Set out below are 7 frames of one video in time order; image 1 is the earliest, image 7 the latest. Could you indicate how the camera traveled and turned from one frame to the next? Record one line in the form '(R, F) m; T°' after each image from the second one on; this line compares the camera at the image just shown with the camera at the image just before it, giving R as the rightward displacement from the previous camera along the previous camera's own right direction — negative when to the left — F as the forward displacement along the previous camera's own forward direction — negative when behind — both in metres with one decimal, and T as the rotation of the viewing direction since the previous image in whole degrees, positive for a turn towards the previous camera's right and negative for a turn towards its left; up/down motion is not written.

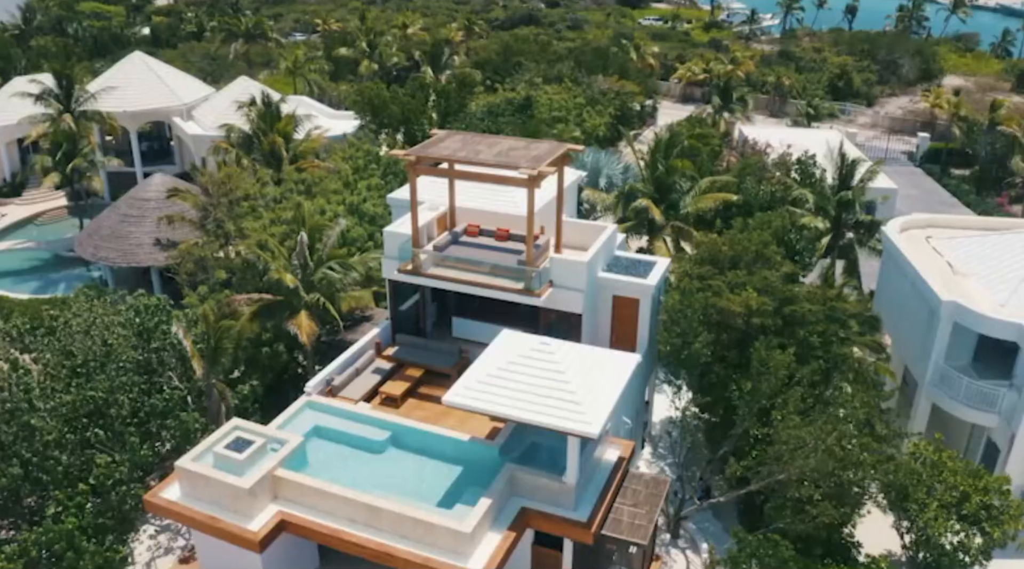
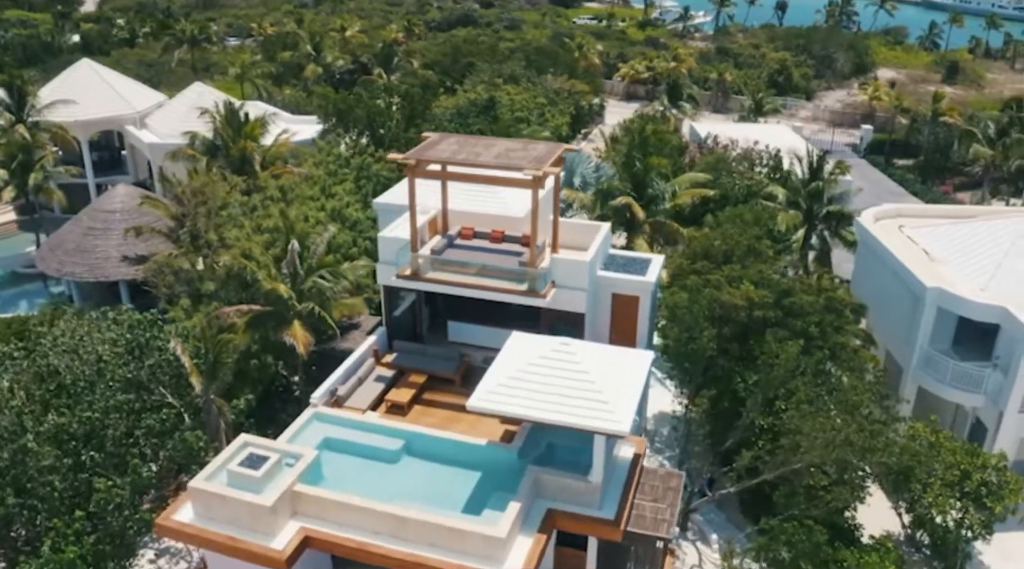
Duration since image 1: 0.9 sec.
(-1.6, +0.2) m; +4°
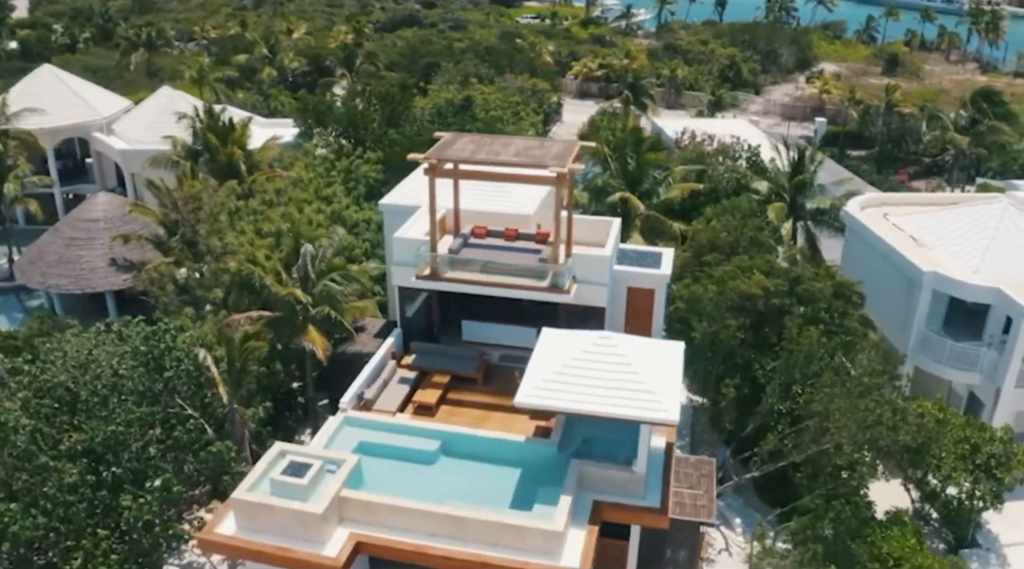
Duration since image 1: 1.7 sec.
(-1.9, 0.0) m; +4°
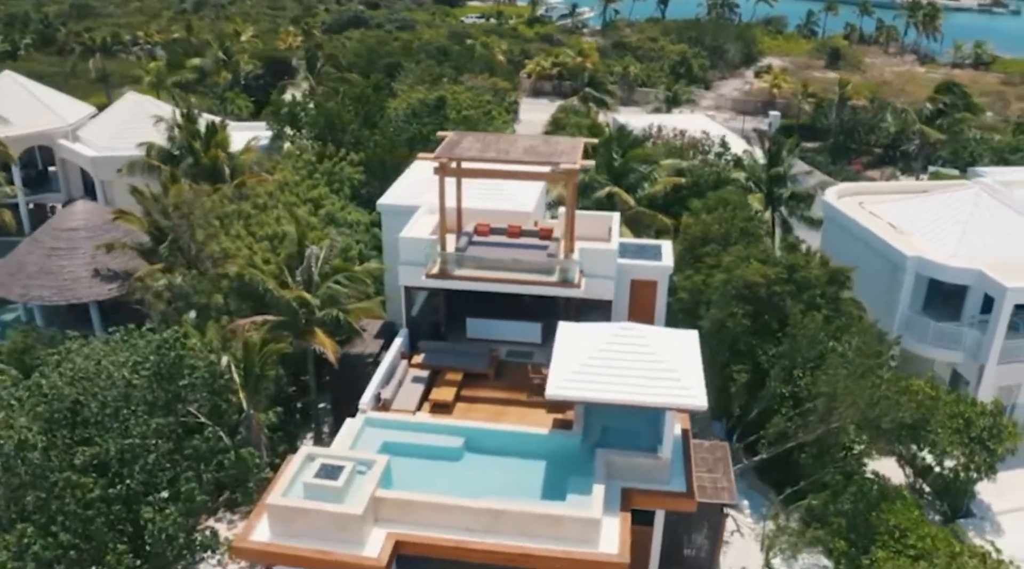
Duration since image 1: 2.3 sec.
(-1.6, -0.2) m; +4°
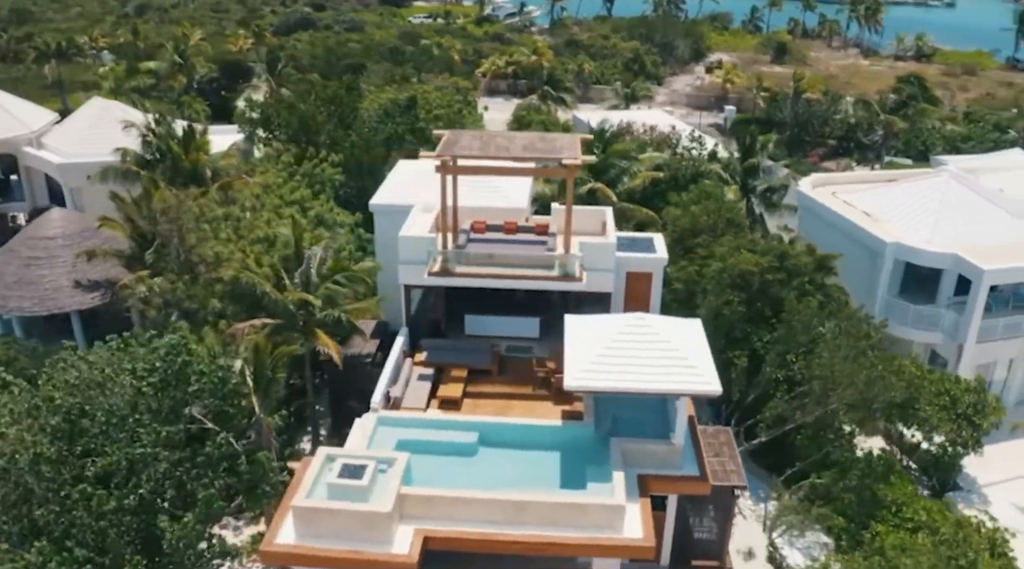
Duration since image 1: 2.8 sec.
(-1.3, -0.2) m; +3°
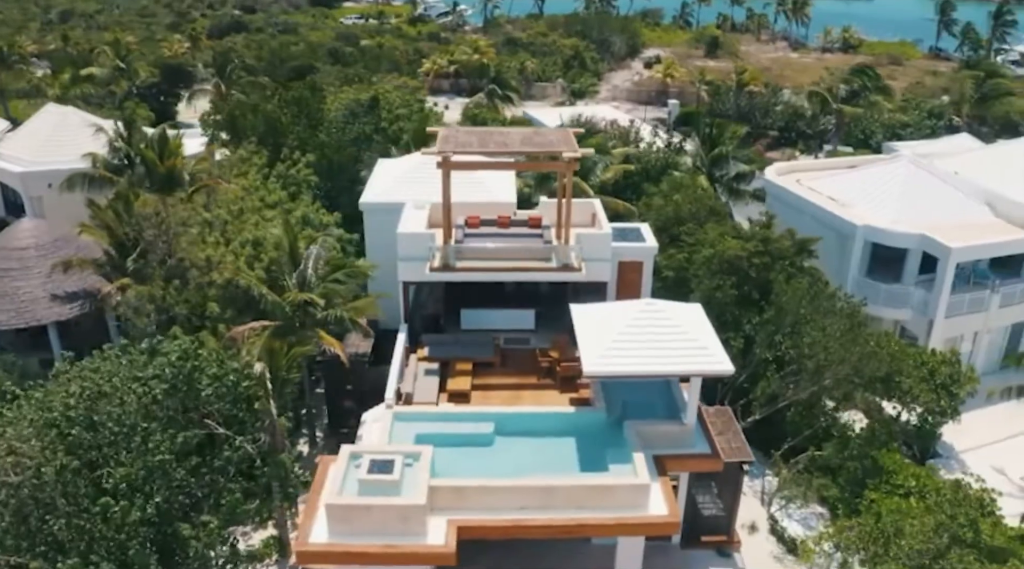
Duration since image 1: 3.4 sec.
(-1.7, -0.3) m; +4°
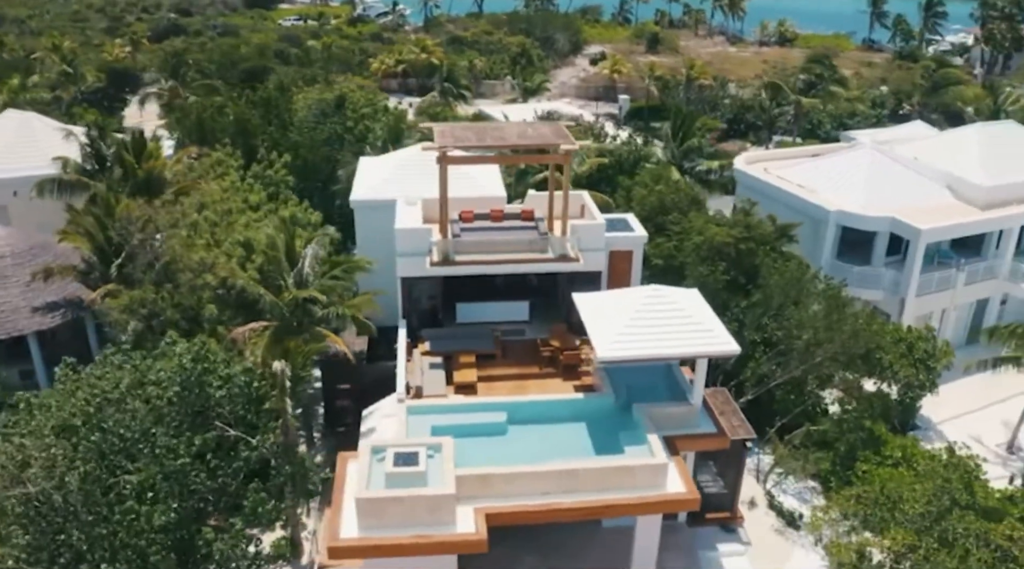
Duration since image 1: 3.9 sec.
(-1.5, -0.3) m; +4°
